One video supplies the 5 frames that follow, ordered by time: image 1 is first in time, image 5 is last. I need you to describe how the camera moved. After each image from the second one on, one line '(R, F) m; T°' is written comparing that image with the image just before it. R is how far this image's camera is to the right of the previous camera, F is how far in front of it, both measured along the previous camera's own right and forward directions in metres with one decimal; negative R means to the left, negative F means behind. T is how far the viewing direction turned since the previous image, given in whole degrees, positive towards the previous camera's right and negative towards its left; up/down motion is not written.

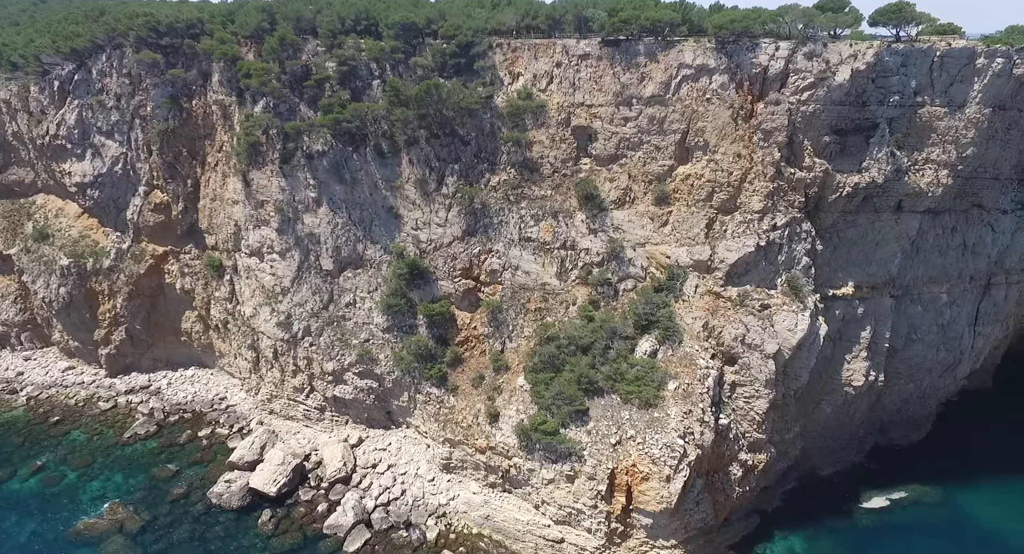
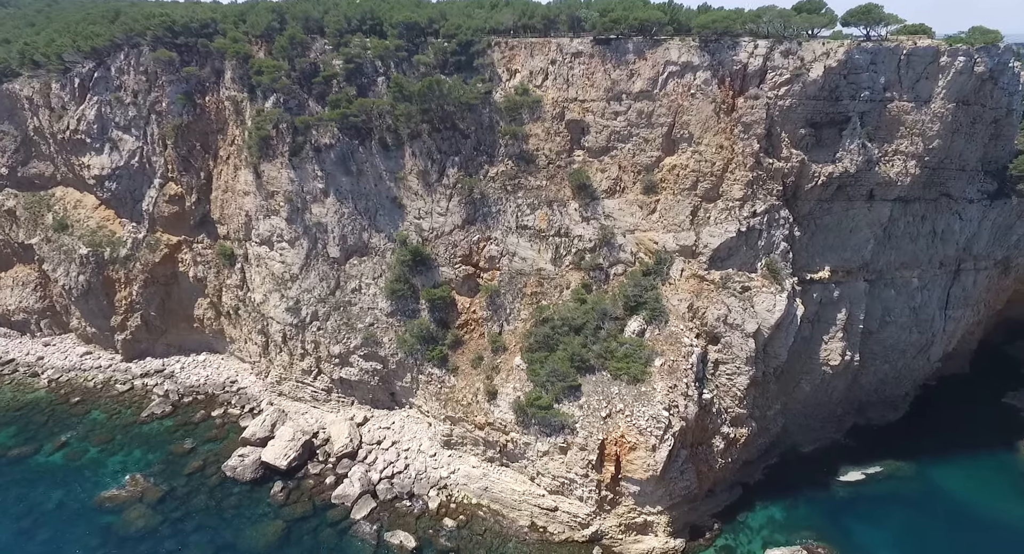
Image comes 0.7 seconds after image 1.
(+0.2, -1.5) m; 0°
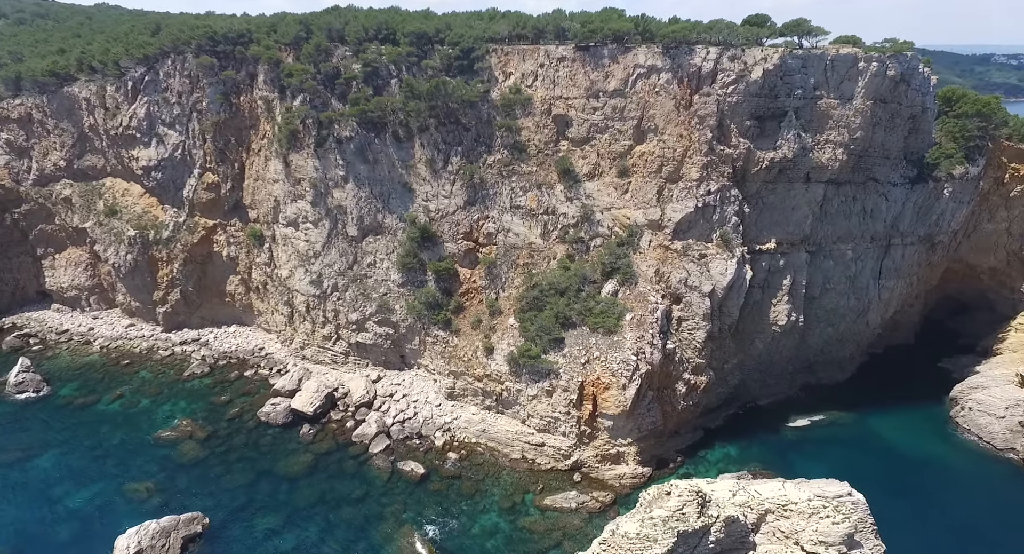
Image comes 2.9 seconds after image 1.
(+0.4, -4.5) m; 0°
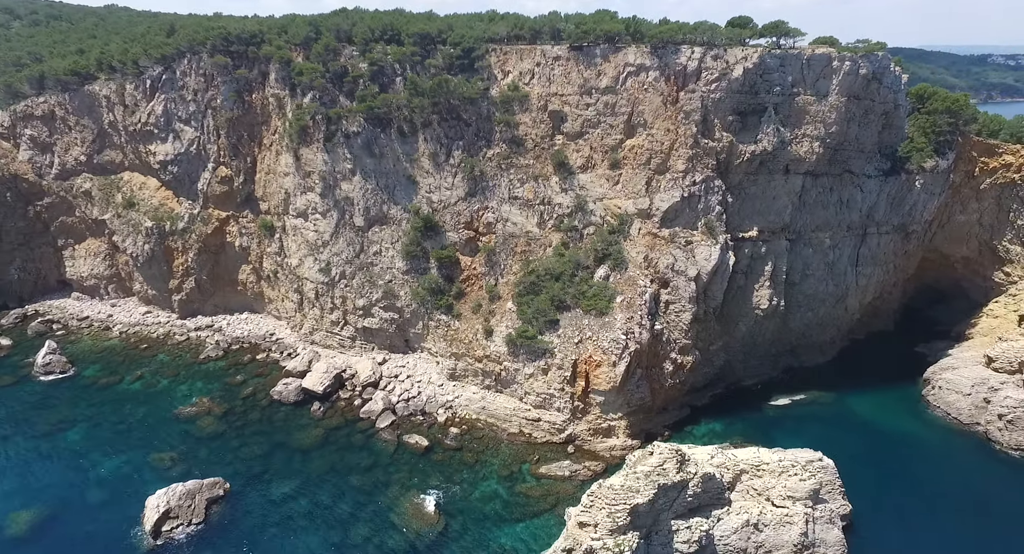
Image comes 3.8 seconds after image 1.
(+0.1, -2.0) m; 0°
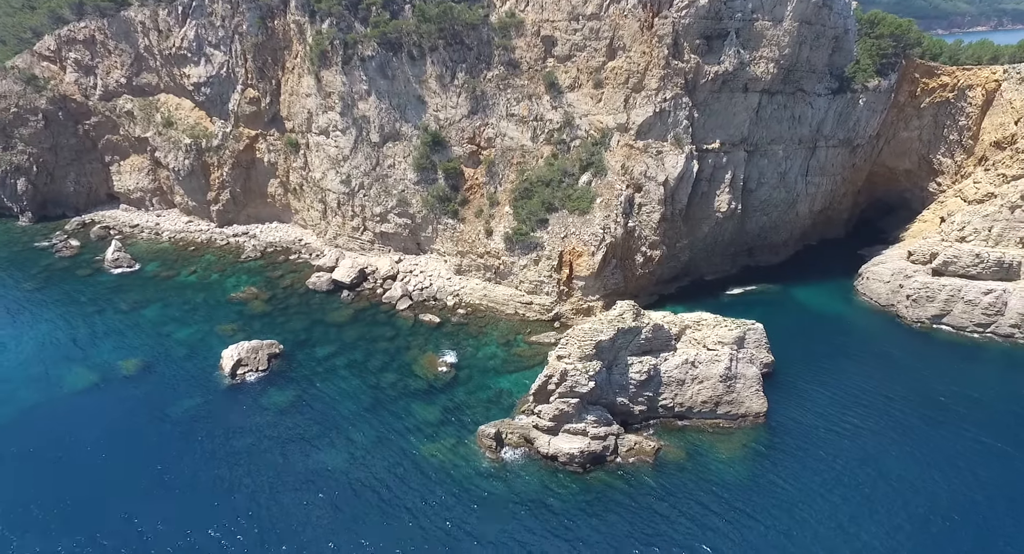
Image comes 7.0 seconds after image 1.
(+0.3, -5.9) m; 0°
